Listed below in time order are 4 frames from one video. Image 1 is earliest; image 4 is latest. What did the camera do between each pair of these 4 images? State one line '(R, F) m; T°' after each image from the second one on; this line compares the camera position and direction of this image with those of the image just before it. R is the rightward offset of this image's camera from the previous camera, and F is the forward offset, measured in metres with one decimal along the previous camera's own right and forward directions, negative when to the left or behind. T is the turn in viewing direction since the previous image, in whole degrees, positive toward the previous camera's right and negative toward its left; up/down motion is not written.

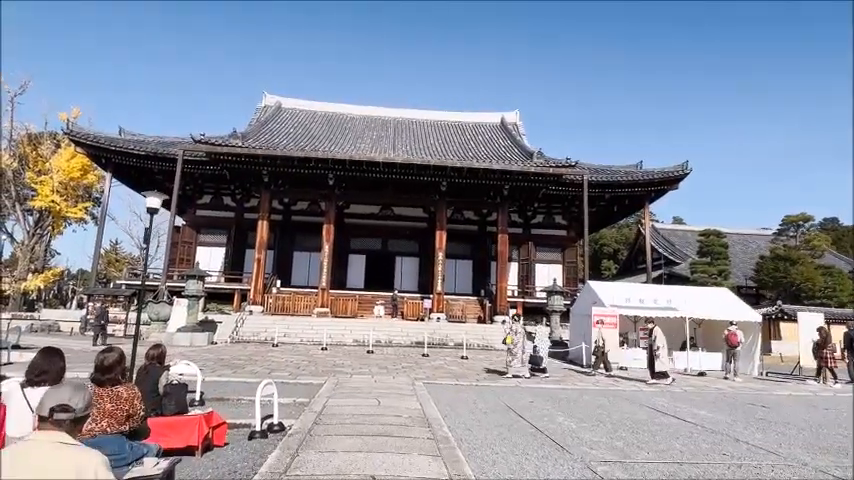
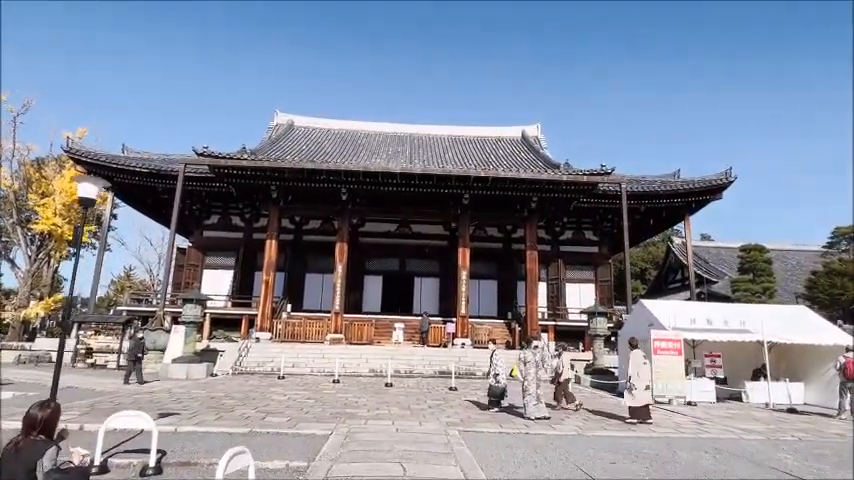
(-0.2, +1.5) m; -2°
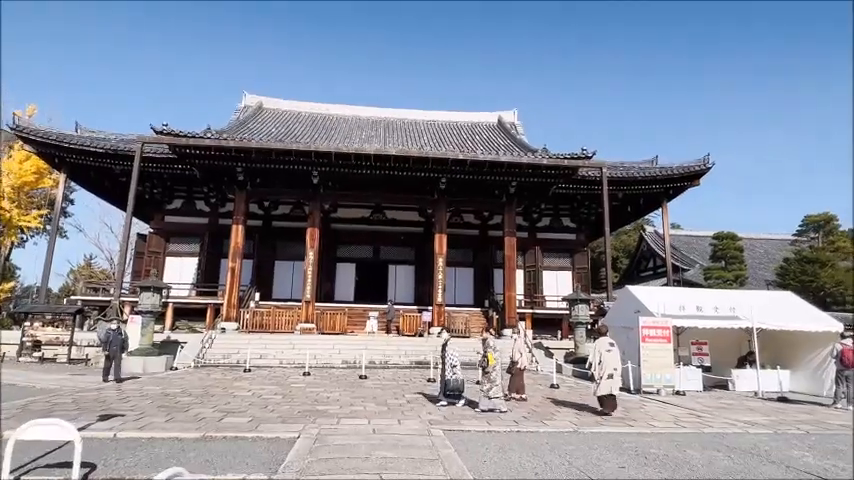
(-0.1, +0.6) m; +3°
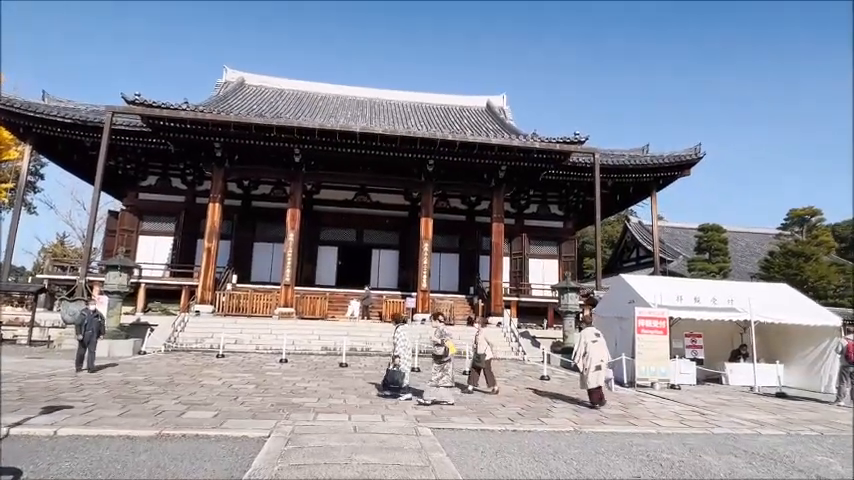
(-0.1, +0.5) m; +2°
